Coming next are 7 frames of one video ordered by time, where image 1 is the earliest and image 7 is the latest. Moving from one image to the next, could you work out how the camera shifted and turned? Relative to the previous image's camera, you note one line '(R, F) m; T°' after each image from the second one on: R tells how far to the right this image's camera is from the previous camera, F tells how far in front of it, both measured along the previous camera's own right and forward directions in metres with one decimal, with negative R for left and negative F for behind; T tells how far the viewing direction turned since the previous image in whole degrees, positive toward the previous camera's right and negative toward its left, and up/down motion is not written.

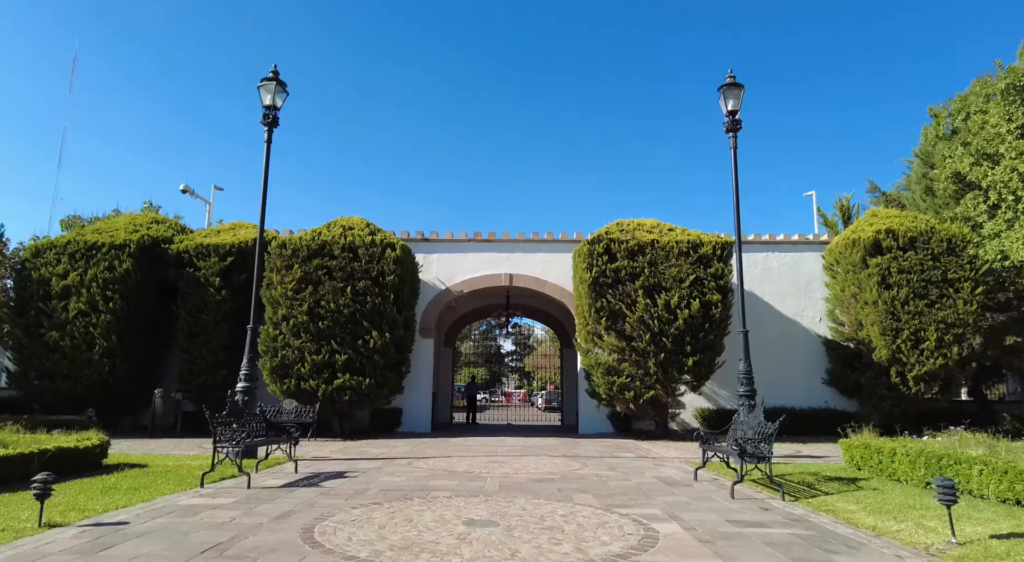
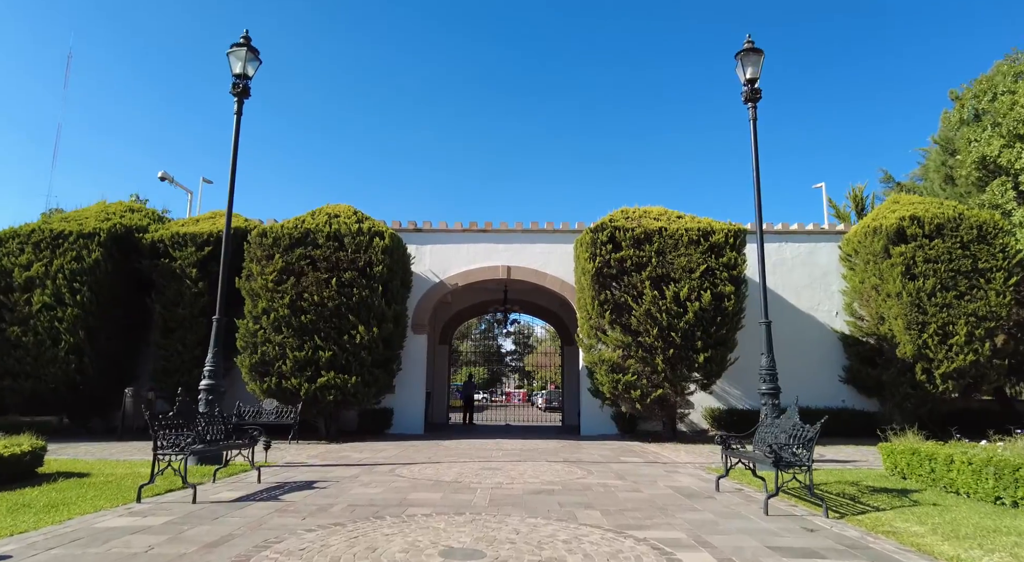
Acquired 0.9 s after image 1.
(+0.1, +1.0) m; 0°
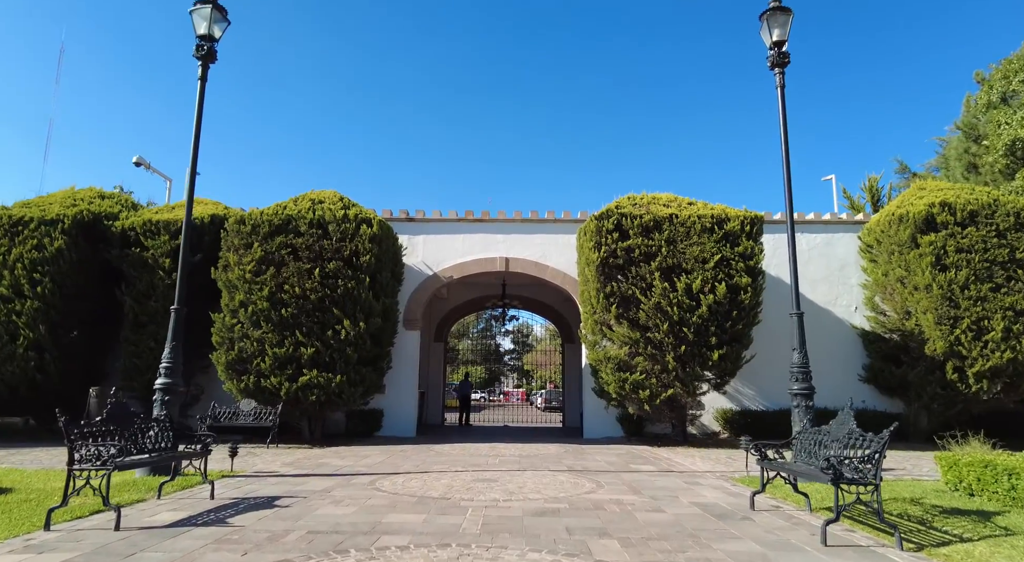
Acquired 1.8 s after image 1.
(0.0, +1.0) m; 0°
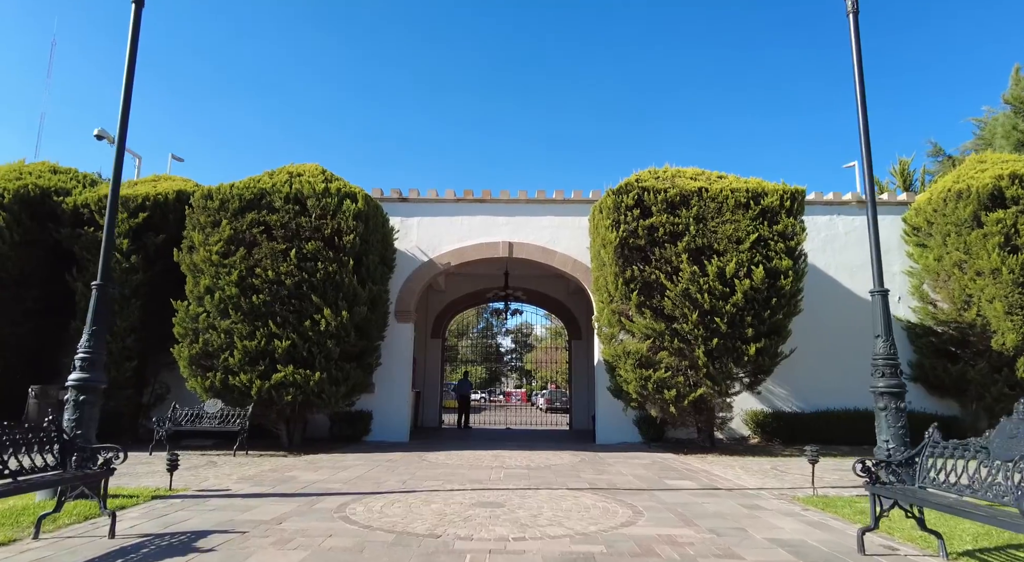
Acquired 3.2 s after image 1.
(-0.1, +1.5) m; 0°
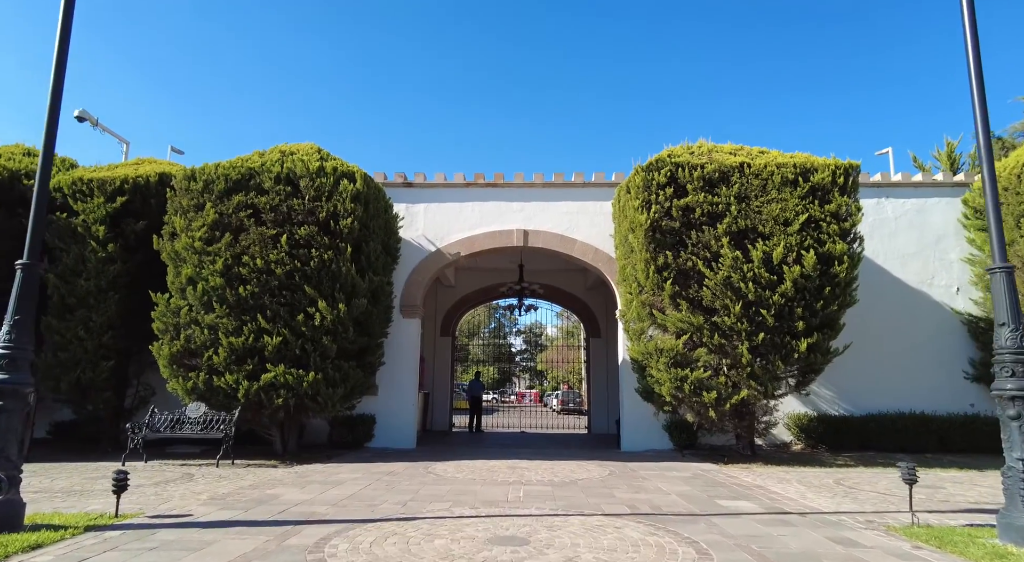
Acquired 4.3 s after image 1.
(-0.1, +1.2) m; -1°
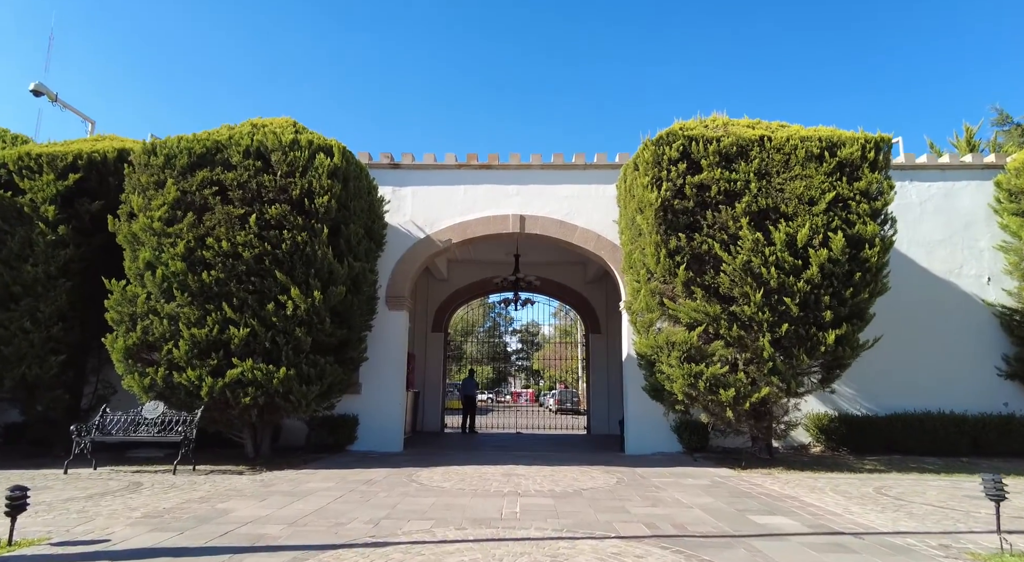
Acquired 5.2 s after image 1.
(0.0, +0.9) m; 0°
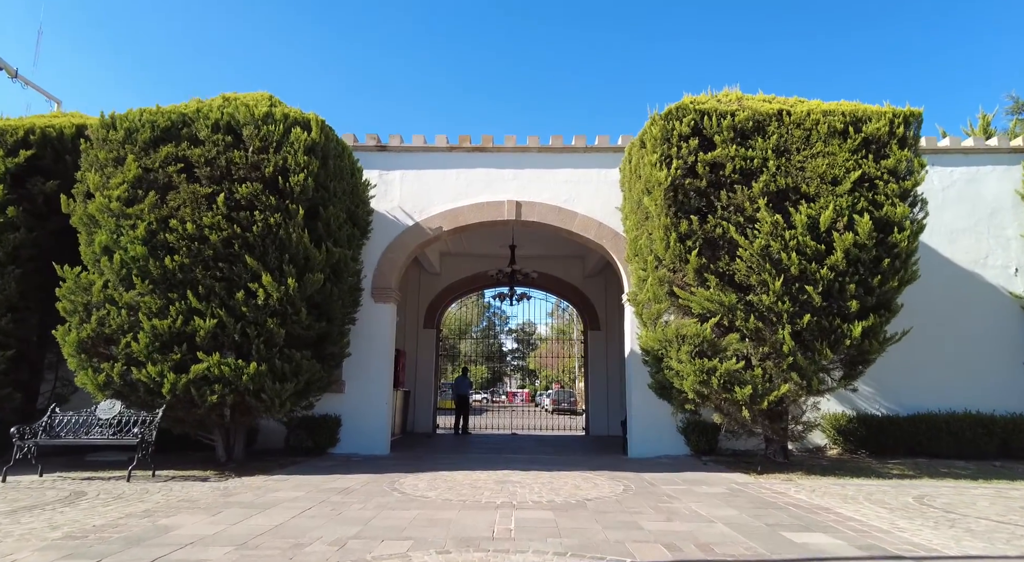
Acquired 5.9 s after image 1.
(0.0, +0.8) m; 0°
